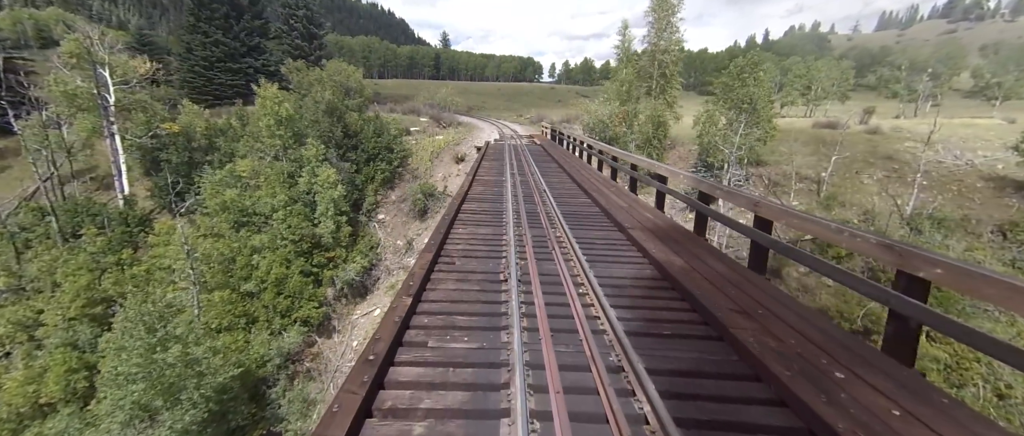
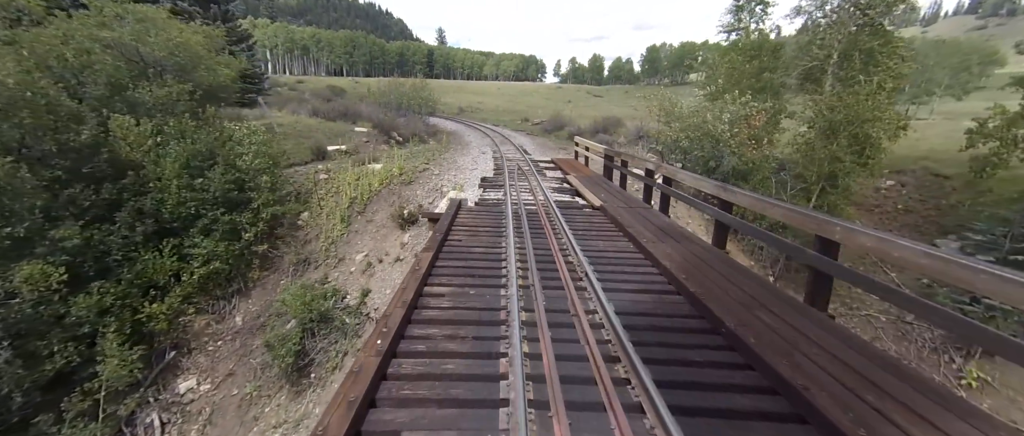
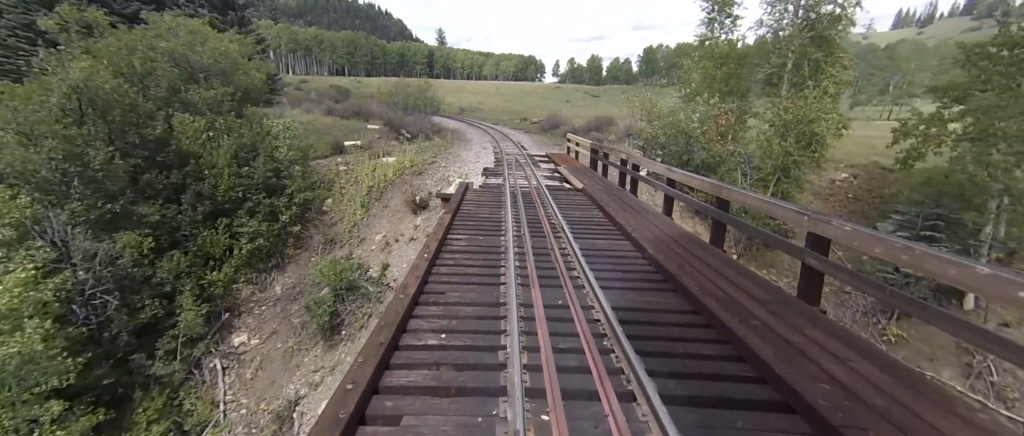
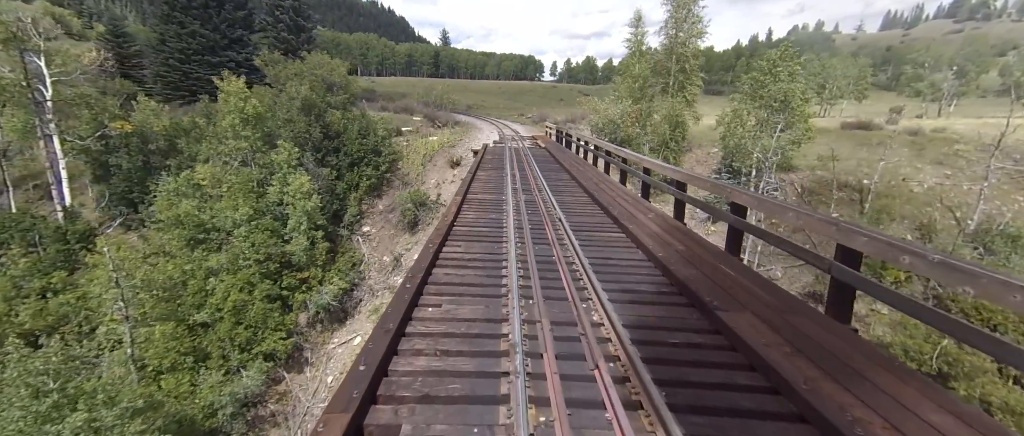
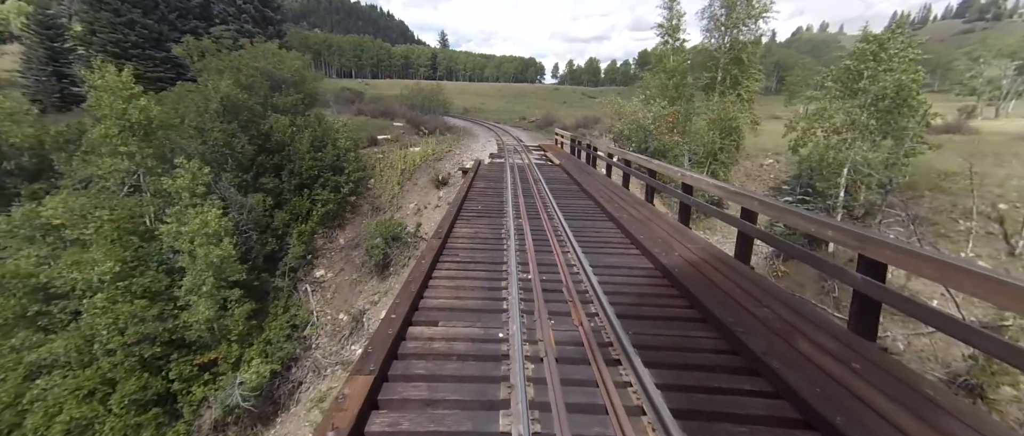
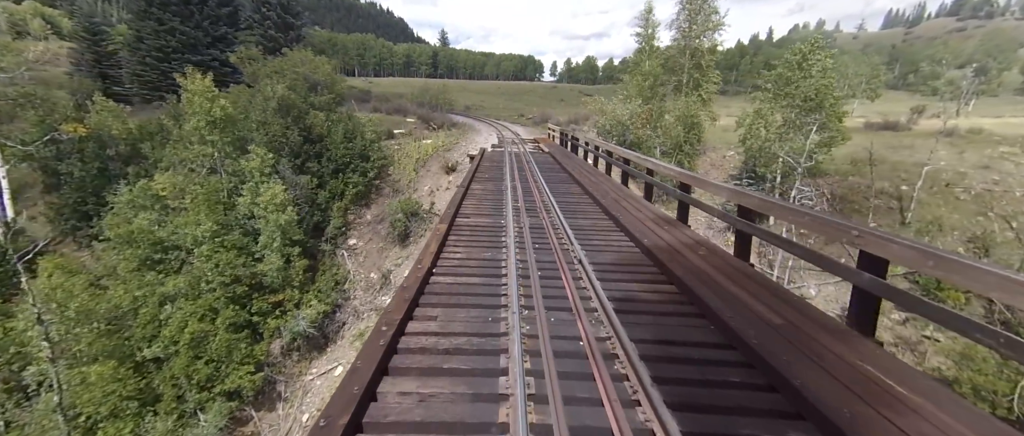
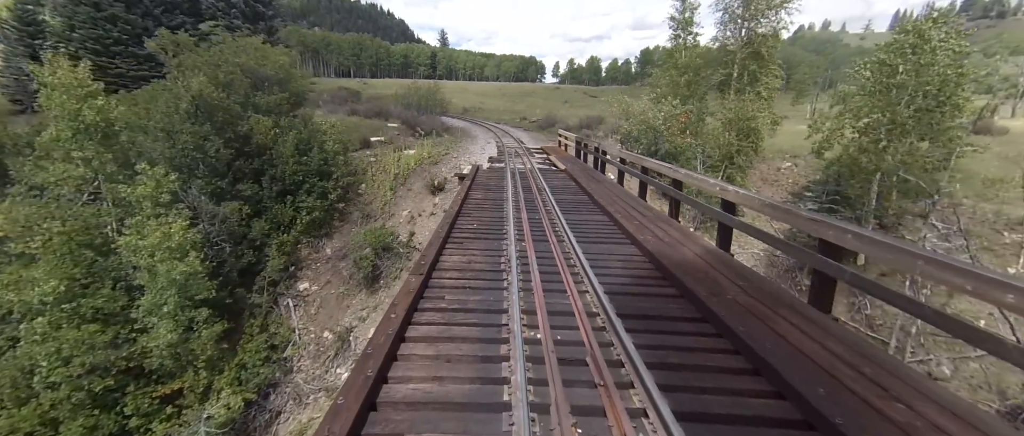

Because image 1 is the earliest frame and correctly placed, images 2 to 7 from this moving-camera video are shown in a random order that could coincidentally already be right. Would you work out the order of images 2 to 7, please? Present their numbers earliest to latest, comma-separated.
4, 6, 5, 7, 3, 2
